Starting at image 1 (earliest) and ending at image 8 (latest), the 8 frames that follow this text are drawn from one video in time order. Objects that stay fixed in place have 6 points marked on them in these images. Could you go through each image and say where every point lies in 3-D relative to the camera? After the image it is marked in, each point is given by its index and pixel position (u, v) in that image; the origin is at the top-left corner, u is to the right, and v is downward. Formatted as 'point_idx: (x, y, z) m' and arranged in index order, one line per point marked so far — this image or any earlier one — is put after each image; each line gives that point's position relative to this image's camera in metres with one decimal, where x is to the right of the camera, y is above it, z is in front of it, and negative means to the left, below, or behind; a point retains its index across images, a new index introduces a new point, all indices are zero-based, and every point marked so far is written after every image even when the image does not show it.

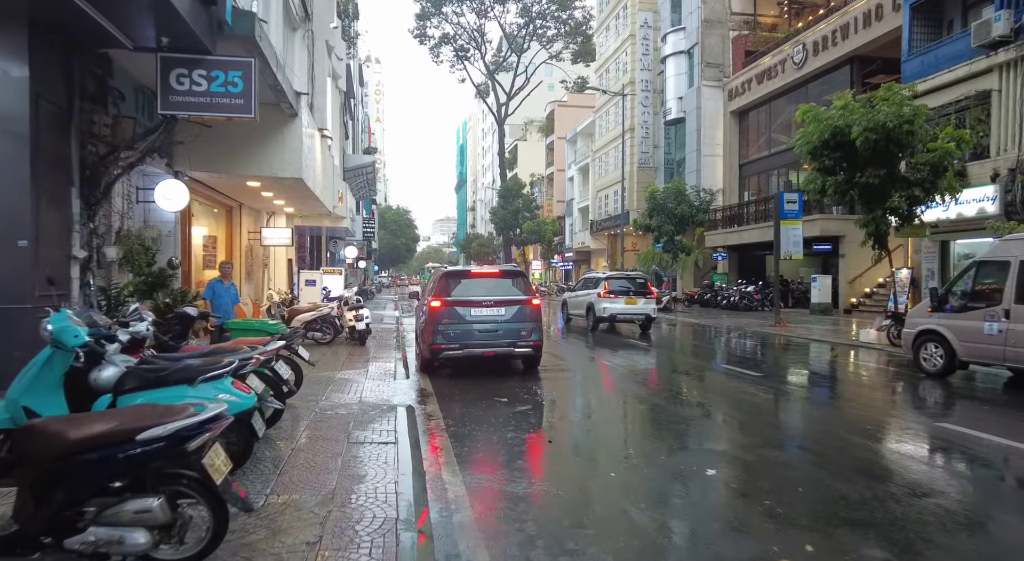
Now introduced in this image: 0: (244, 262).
0: (-6.3, +0.4, +14.7) m
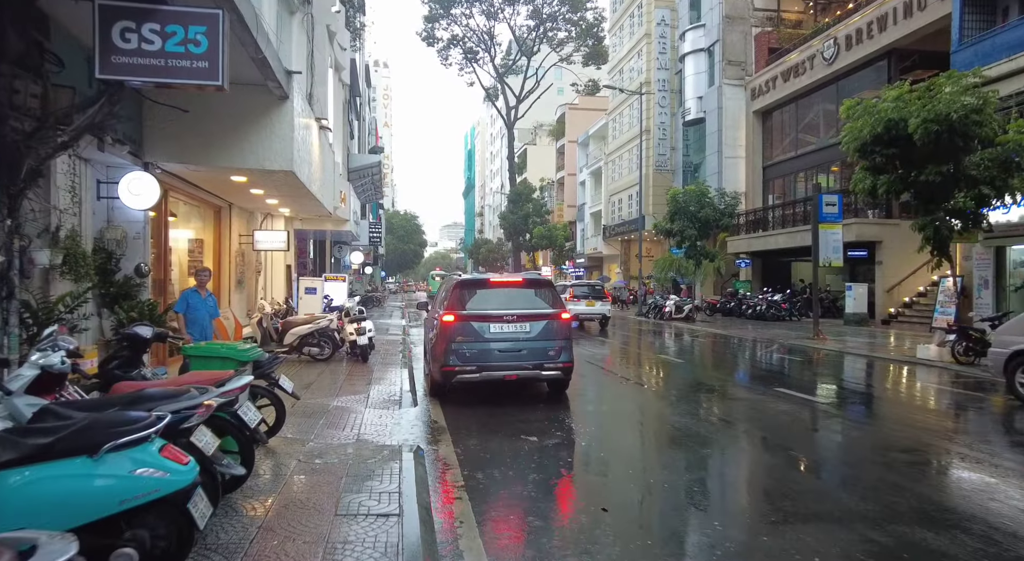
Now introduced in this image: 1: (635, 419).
0: (-5.9, +0.2, +13.3) m
1: (+1.6, -1.9, +8.6) m
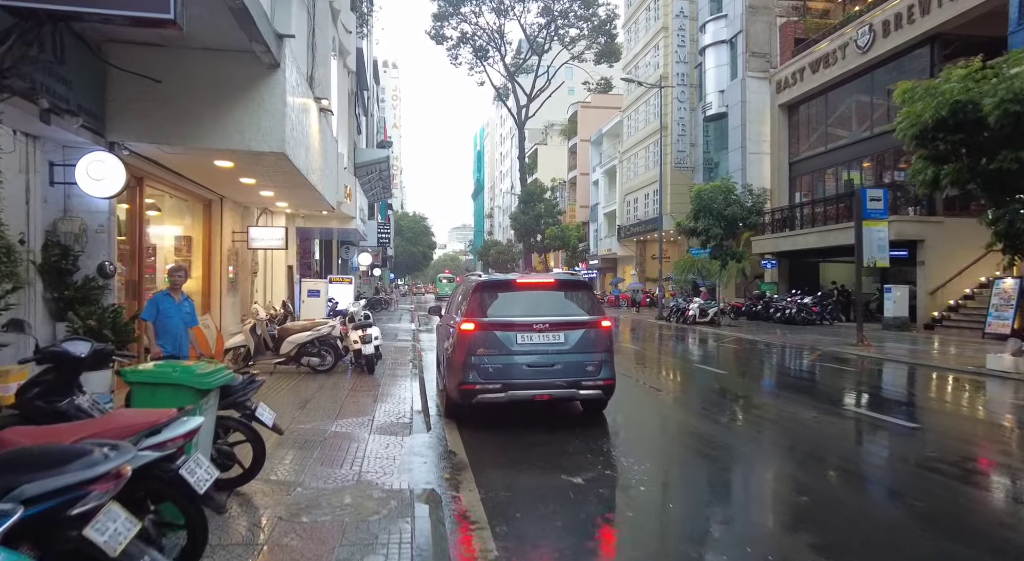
0: (-5.5, +0.2, +12.1) m
1: (+2.0, -1.9, +7.2) m
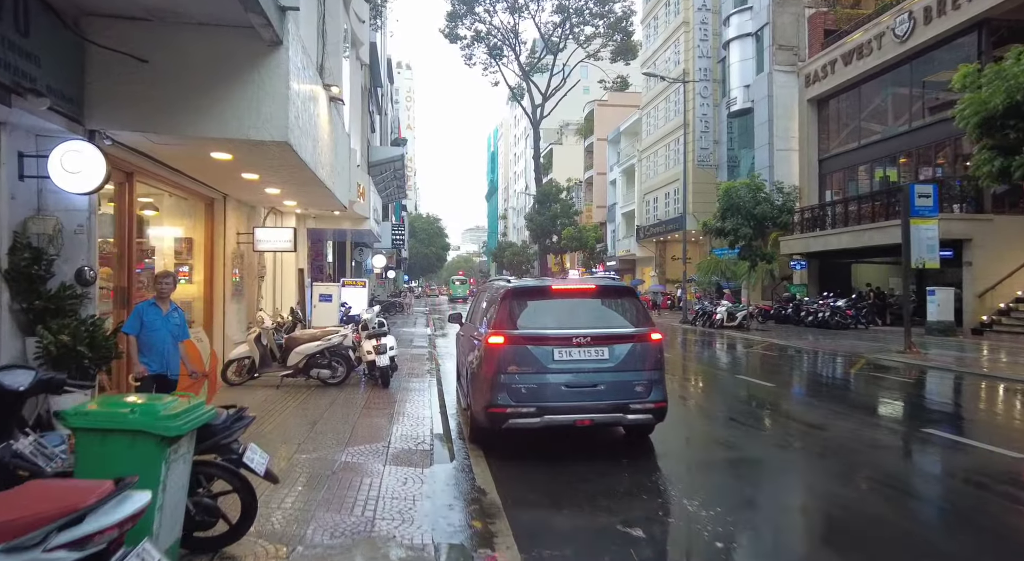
0: (-5.0, +0.1, +11.2) m
1: (+2.3, -1.9, +6.2) m
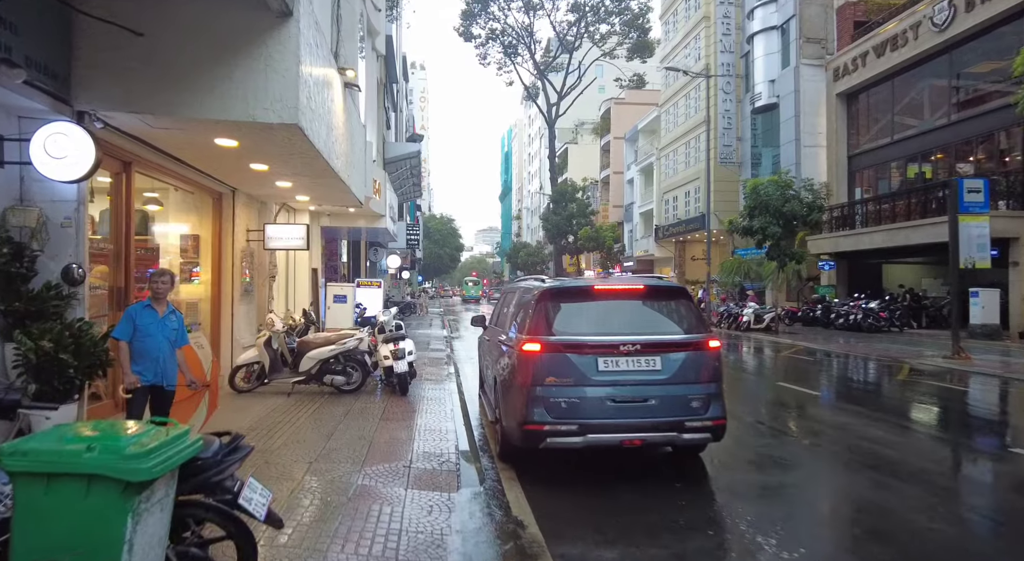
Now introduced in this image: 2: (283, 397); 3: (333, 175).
0: (-4.6, +0.1, +10.6) m
1: (+2.7, -1.9, +5.4) m
2: (-3.4, -1.7, +9.1) m
3: (-2.5, +1.5, +8.5) m
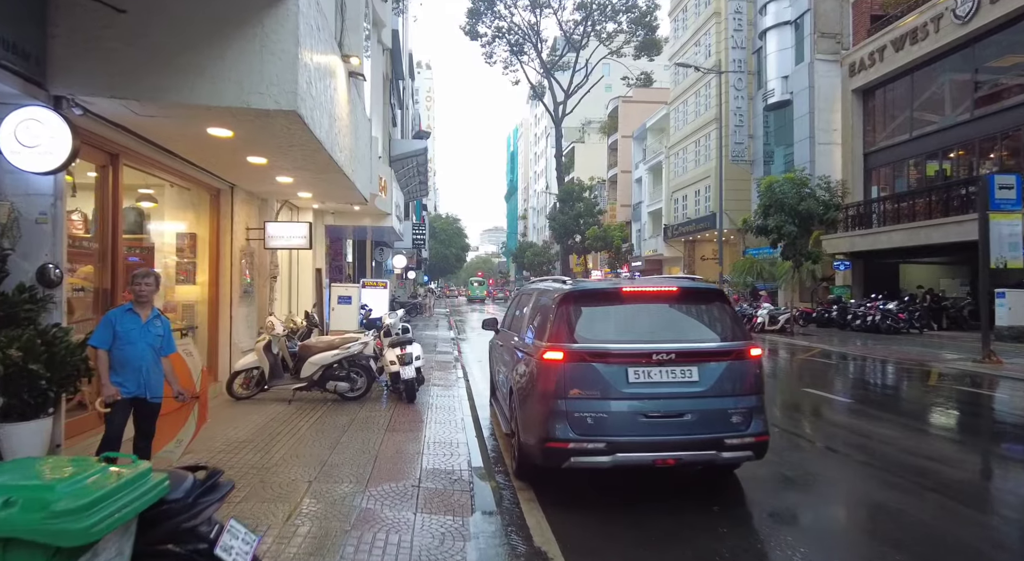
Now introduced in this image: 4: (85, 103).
0: (-4.4, +0.1, +10.1) m
1: (+2.8, -1.9, +4.9) m
2: (-3.2, -1.7, +8.6) m
3: (-2.3, +1.5, +8.0) m
4: (-3.6, +1.5, +5.1) m
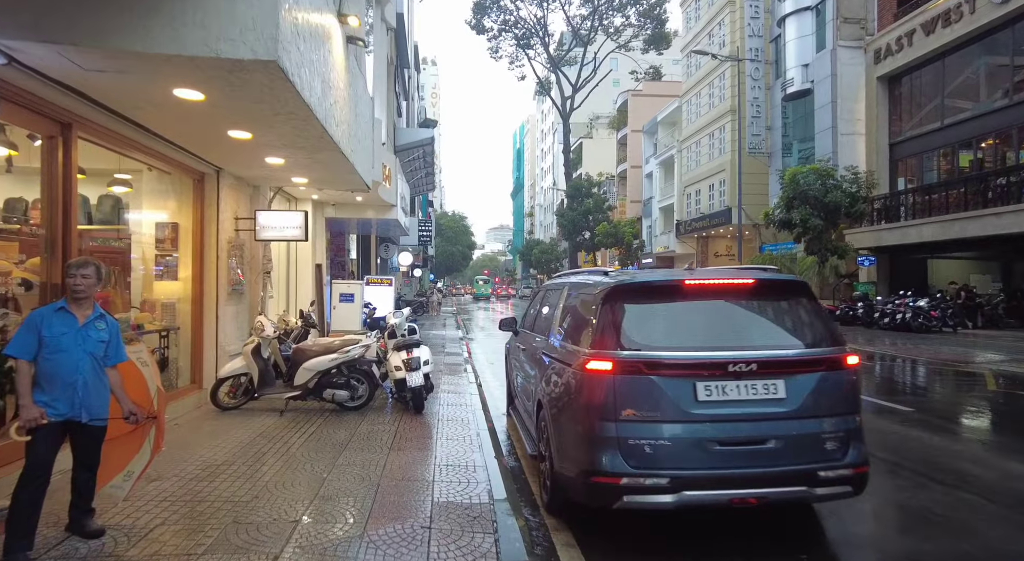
0: (-4.1, +0.2, +9.1) m
1: (+3.1, -1.9, +3.8) m
2: (-2.9, -1.7, +7.6) m
3: (-2.0, +1.5, +7.0) m
4: (-3.3, +1.5, +4.1) m
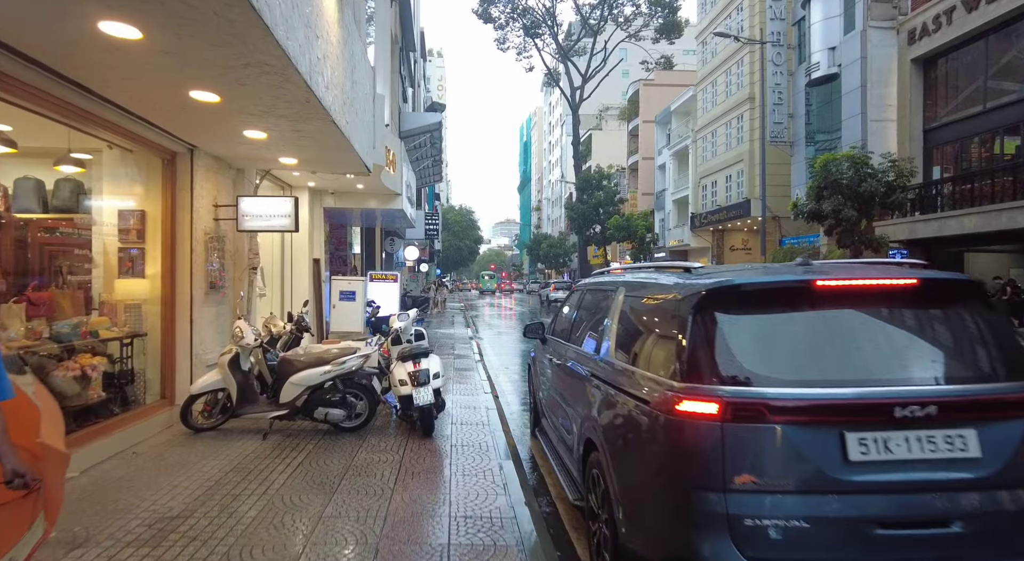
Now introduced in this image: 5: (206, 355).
0: (-3.8, +0.2, +7.9) m
1: (+3.3, -1.9, +2.6) m
2: (-2.7, -1.7, +6.4) m
3: (-1.8, +1.5, +5.7) m
4: (-3.1, +1.5, +2.9) m
5: (-3.8, -0.9, +7.7) m
